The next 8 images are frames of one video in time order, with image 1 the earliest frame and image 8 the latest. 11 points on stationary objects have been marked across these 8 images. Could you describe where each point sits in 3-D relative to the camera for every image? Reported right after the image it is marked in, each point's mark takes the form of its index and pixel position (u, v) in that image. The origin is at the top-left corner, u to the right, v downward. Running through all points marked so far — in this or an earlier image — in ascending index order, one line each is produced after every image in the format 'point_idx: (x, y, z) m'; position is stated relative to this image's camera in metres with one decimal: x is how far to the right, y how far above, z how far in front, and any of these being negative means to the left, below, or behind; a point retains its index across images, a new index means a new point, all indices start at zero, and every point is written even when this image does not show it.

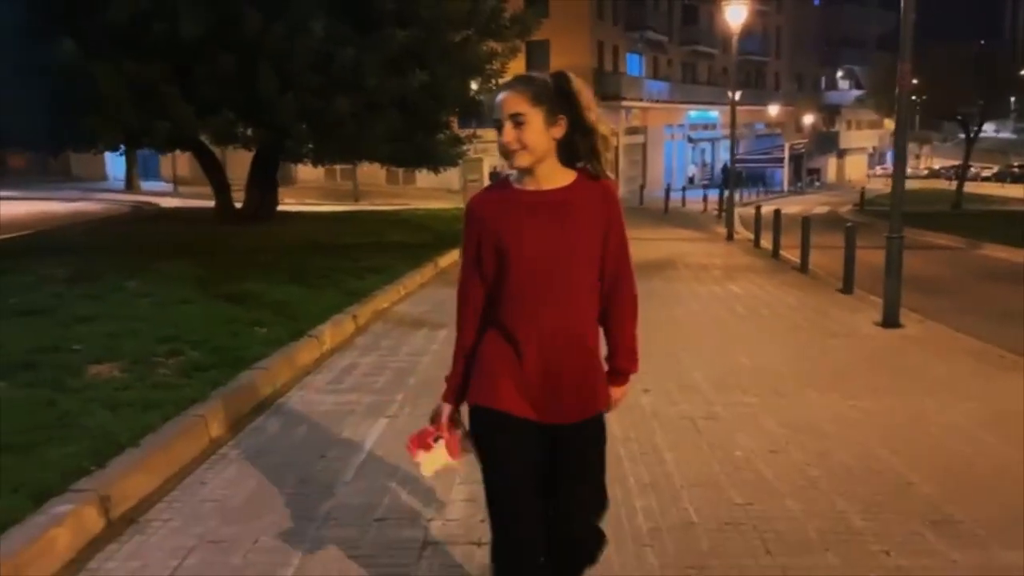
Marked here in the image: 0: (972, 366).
0: (+4.6, -0.8, +8.5) m
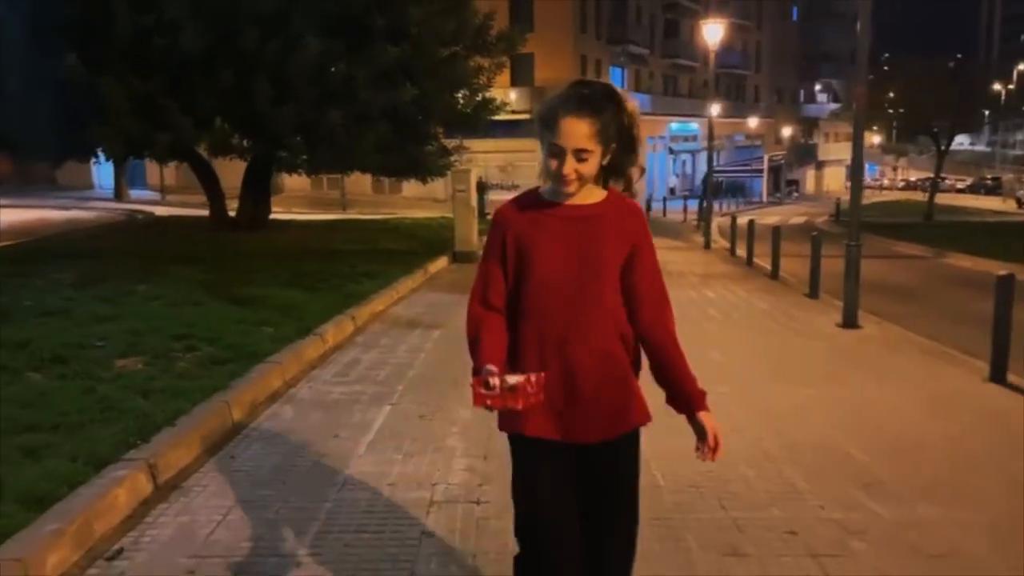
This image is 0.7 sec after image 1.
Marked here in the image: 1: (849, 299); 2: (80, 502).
0: (+4.5, -0.8, +9.3) m
1: (+4.4, -0.1, +11.2) m
2: (-2.4, -1.2, +4.7) m
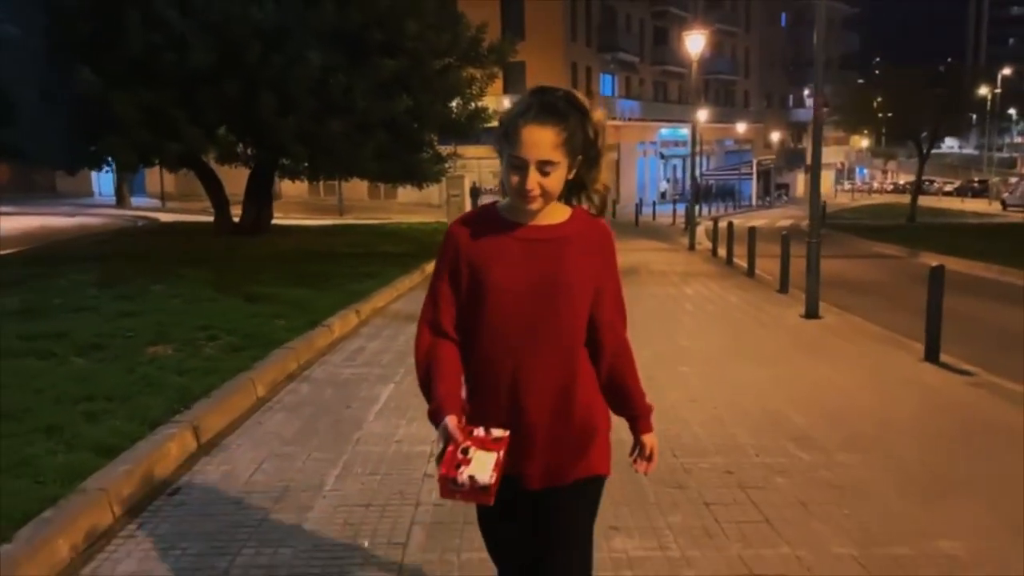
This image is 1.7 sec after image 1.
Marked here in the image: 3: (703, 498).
0: (+4.4, -0.7, +10.4) m
1: (+4.3, -0.1, +12.3) m
2: (-2.5, -1.1, +5.7) m
3: (+1.2, -1.3, +5.4) m
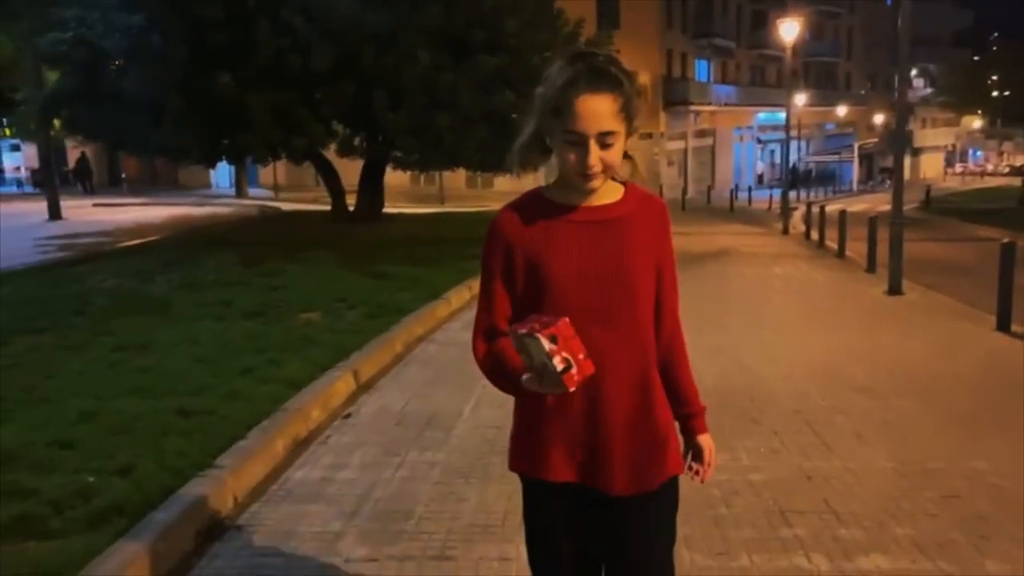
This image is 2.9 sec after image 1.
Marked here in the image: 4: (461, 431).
0: (+5.7, -0.4, +11.1) m
1: (+5.8, +0.3, +13.0) m
2: (-1.6, -0.8, +7.2) m
3: (+2.0, -1.1, +6.5) m
4: (-0.4, -1.1, +6.5) m
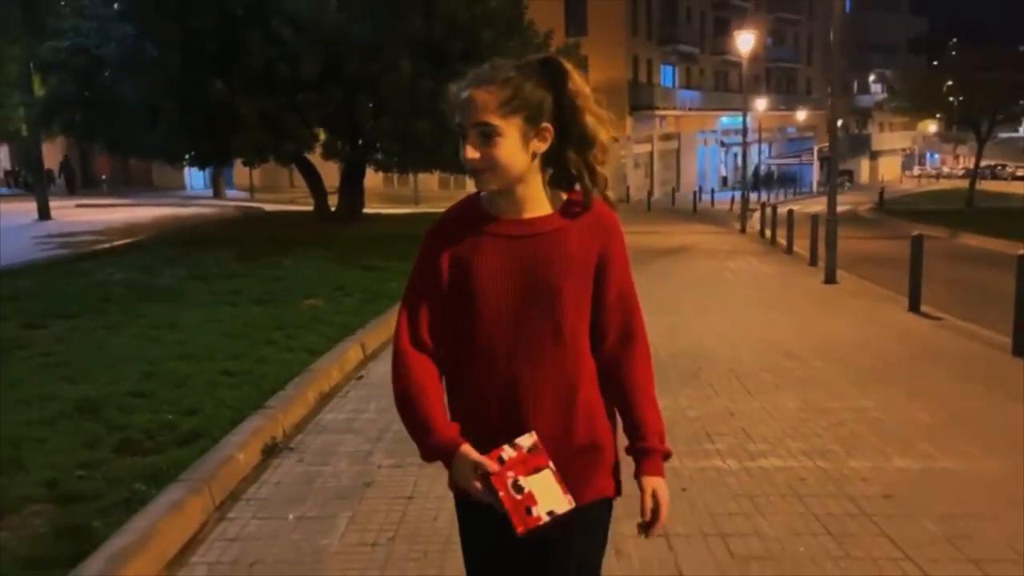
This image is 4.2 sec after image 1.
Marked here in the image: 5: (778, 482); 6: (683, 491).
0: (+5.4, -0.2, +12.8) m
1: (+5.4, +0.5, +14.7) m
2: (-1.8, -0.7, +8.6) m
3: (+1.8, -0.9, +8.0) m
4: (-0.5, -0.9, +7.9) m
5: (+1.7, -1.2, +5.3) m
6: (+1.1, -1.2, +5.3) m
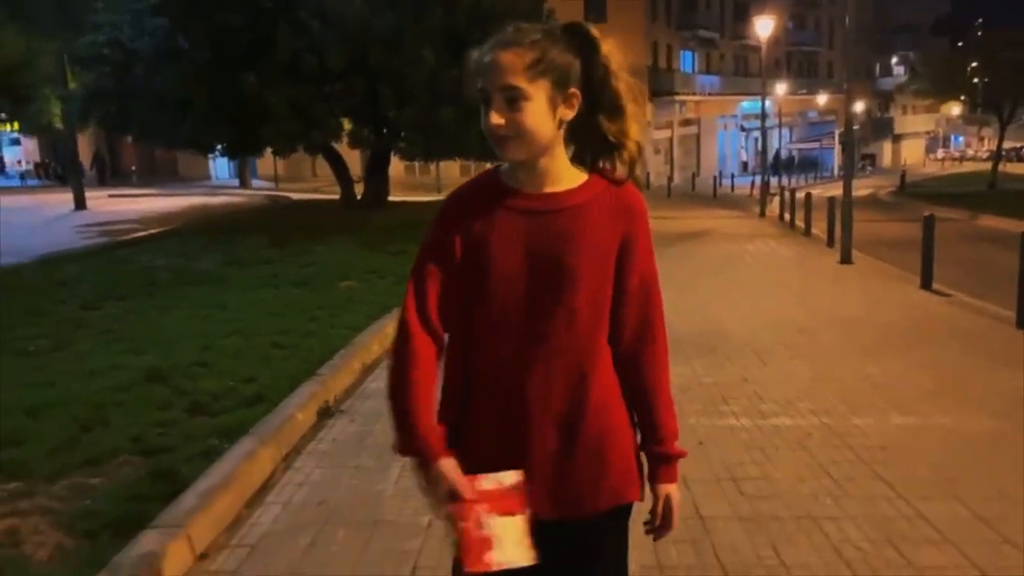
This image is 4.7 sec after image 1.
0: (+5.8, +0.1, +13.2) m
1: (+5.9, +0.8, +15.1) m
2: (-1.5, -0.5, +9.2) m
3: (+2.1, -0.7, +8.5) m
4: (-0.2, -0.7, +8.5) m
5: (+1.9, -1.0, +5.9) m
6: (+1.3, -1.1, +5.8) m
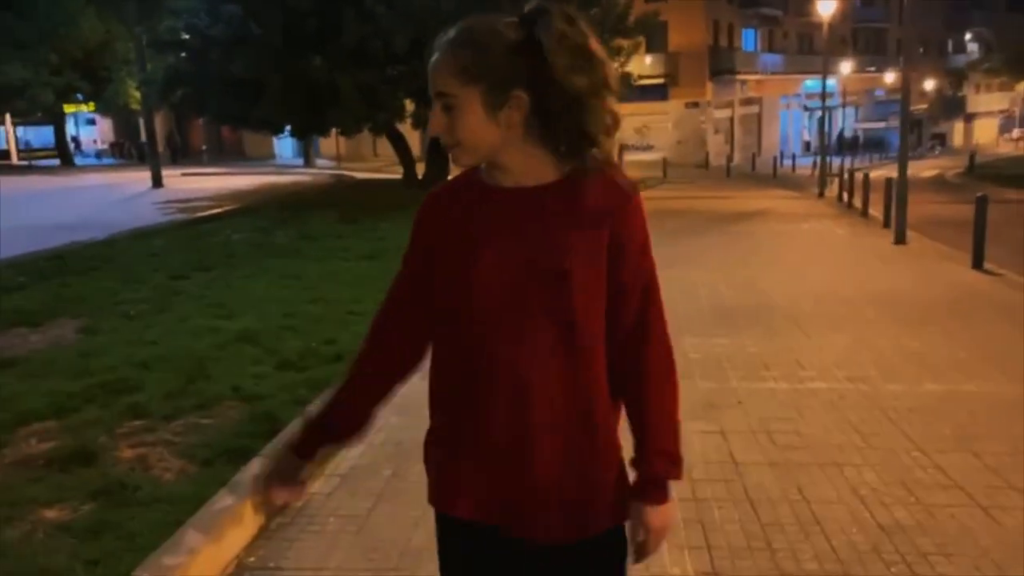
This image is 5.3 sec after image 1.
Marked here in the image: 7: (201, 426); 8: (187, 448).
0: (+6.7, +0.4, +13.4) m
1: (+6.9, +1.2, +15.3) m
2: (-0.8, -0.1, +9.9) m
3: (+2.7, -0.4, +9.0) m
4: (+0.4, -0.4, +9.2) m
5: (+2.3, -0.8, +6.4) m
6: (+1.7, -0.9, +6.4) m
7: (-2.1, -1.0, +5.9) m
8: (-2.1, -1.0, +5.5) m
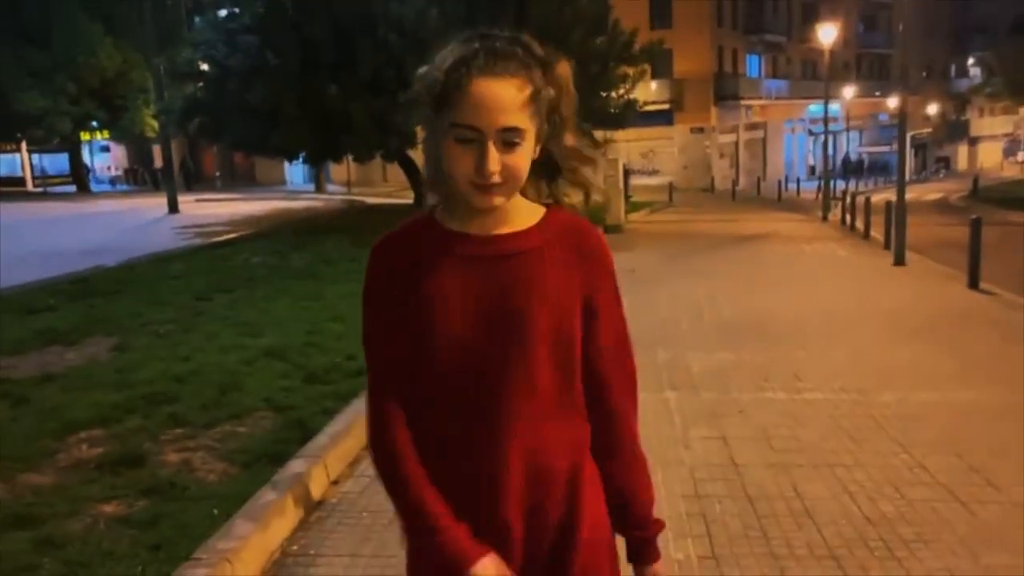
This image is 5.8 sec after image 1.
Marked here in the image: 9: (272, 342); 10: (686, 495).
0: (+6.8, +0.1, +13.8) m
1: (+7.1, +0.8, +15.7) m
2: (-0.7, -0.4, +10.4) m
3: (+2.9, -0.6, +9.4) m
4: (+0.5, -0.6, +9.6) m
5: (+2.4, -1.0, +6.8) m
6: (+1.8, -1.0, +6.8) m
7: (-2.0, -1.1, +6.3) m
8: (-2.0, -1.1, +5.9) m
9: (-2.6, -0.6, +9.2) m
10: (+1.0, -1.2, +5.1) m
